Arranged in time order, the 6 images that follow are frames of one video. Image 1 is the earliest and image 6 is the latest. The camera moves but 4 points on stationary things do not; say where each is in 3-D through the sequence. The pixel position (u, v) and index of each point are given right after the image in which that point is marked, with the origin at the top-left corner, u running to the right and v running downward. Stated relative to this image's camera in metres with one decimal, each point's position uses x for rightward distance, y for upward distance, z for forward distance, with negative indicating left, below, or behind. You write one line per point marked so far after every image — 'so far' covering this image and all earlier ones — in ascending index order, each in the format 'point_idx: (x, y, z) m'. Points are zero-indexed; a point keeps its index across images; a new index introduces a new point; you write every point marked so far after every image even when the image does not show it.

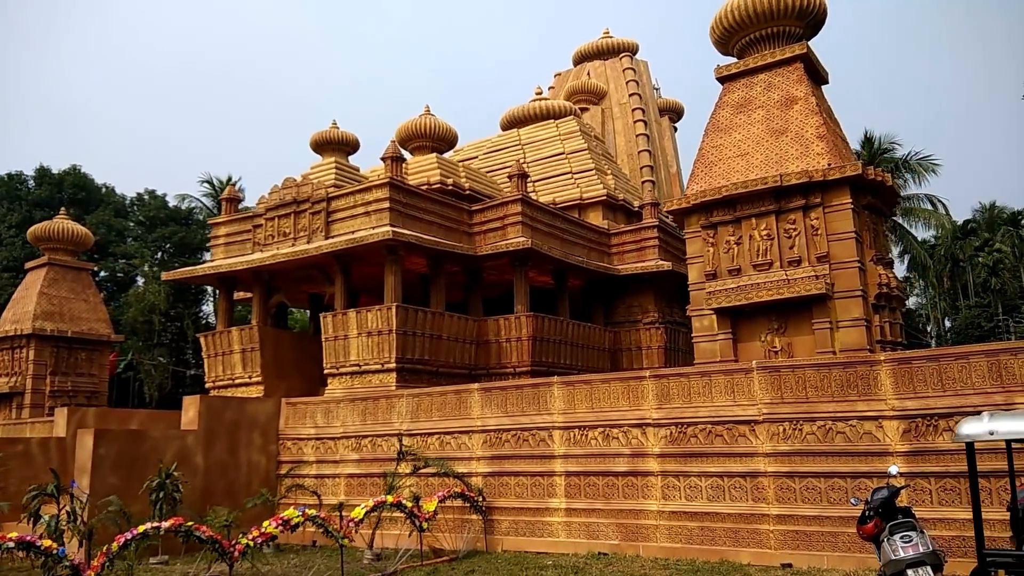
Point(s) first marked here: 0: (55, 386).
0: (-9.9, -2.1, +16.1) m
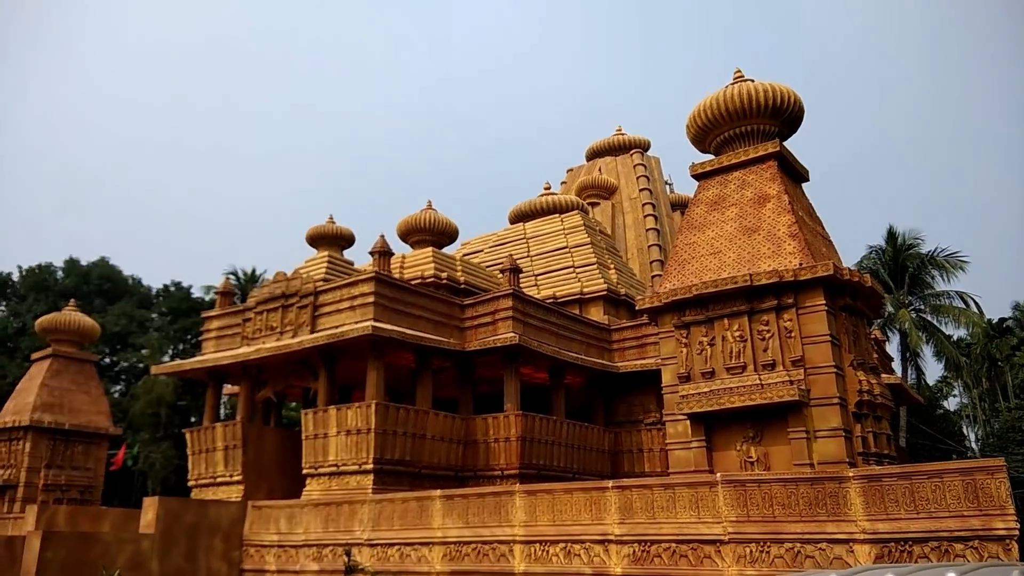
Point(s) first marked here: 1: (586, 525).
0: (-10.0, -4.1, +15.9) m
1: (+0.7, -2.3, +7.2) m
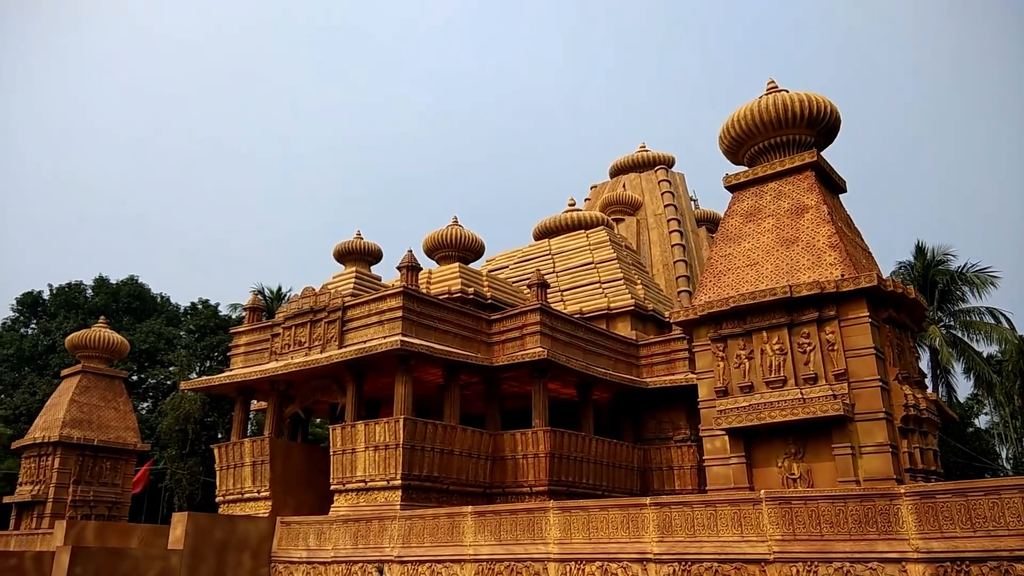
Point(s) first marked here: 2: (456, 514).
0: (-9.4, -4.5, +16.0) m
1: (+1.0, -2.4, +7.0) m
2: (-0.6, -2.5, +8.3) m
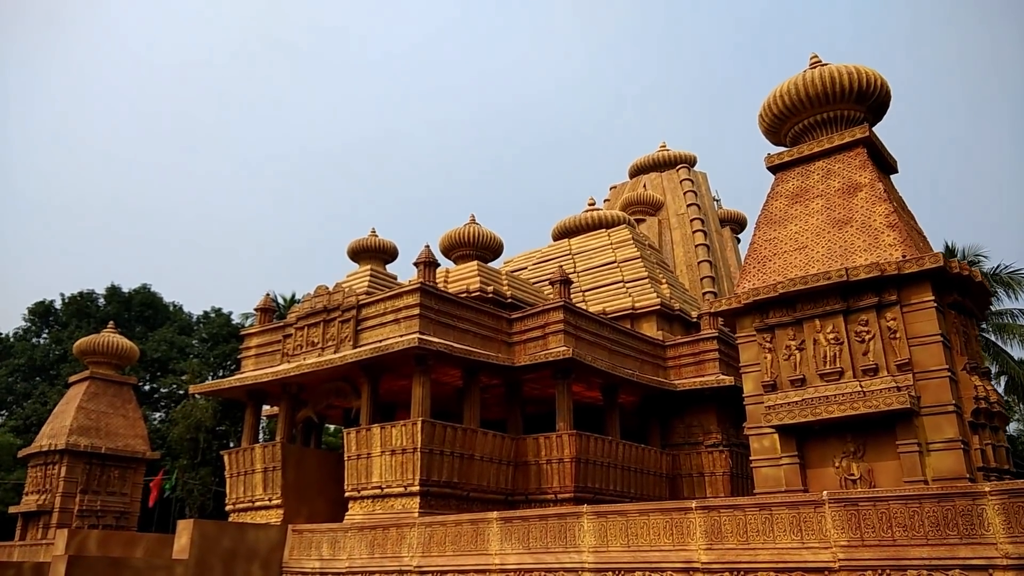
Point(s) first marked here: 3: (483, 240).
0: (-8.9, -4.5, +15.5) m
1: (+1.3, -2.2, +6.3) m
2: (-0.3, -2.4, +7.7) m
3: (-0.6, +1.0, +15.4) m
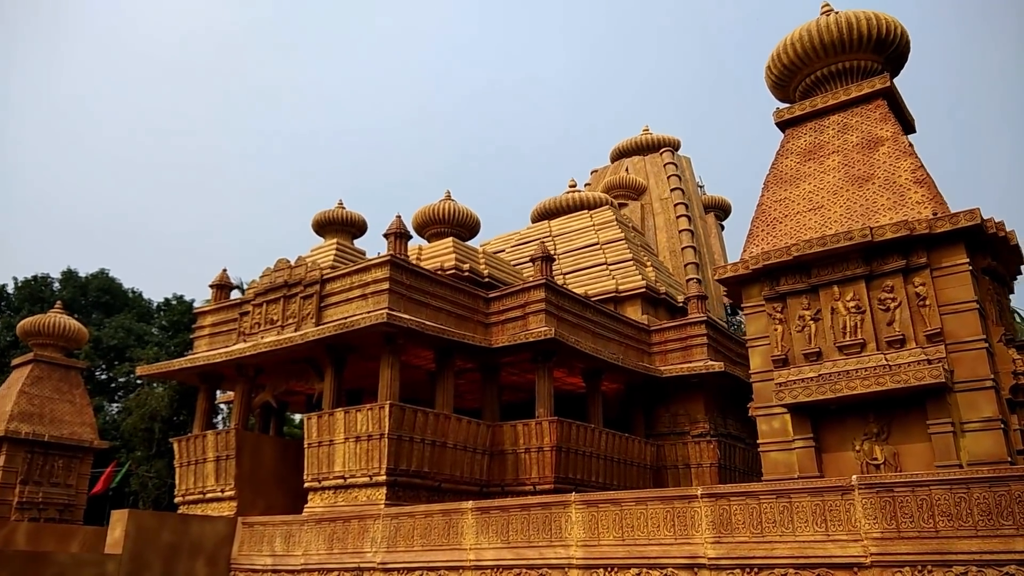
0: (-9.4, -4.0, +14.3) m
1: (+1.2, -1.9, +5.5) m
2: (-0.5, -2.0, +6.8) m
3: (-1.0, +1.4, +14.5) m
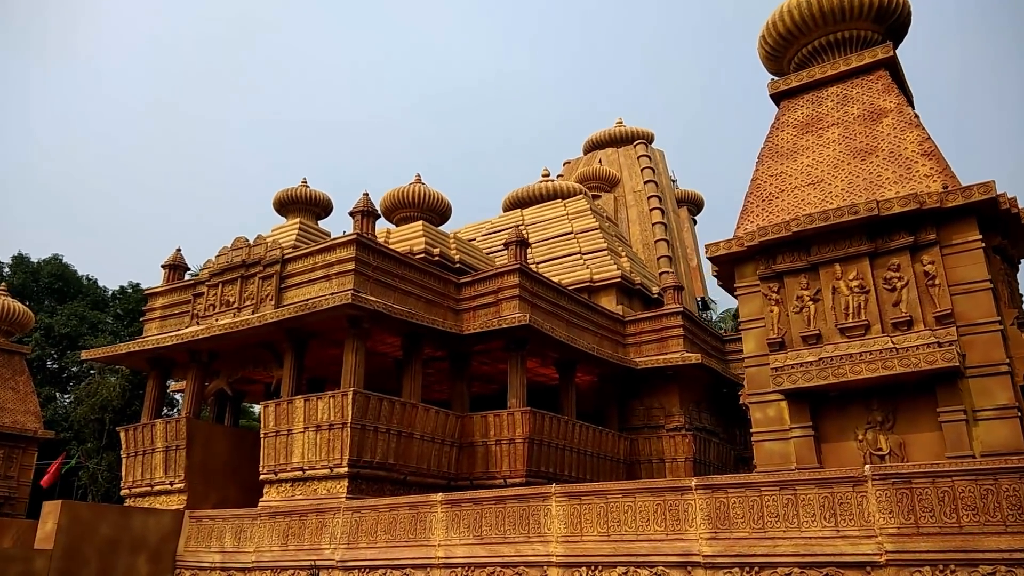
0: (-10.0, -3.6, +13.4) m
1: (+1.0, -1.7, +5.0) m
2: (-0.8, -1.8, +6.2) m
3: (-1.6, +1.6, +13.9) m
